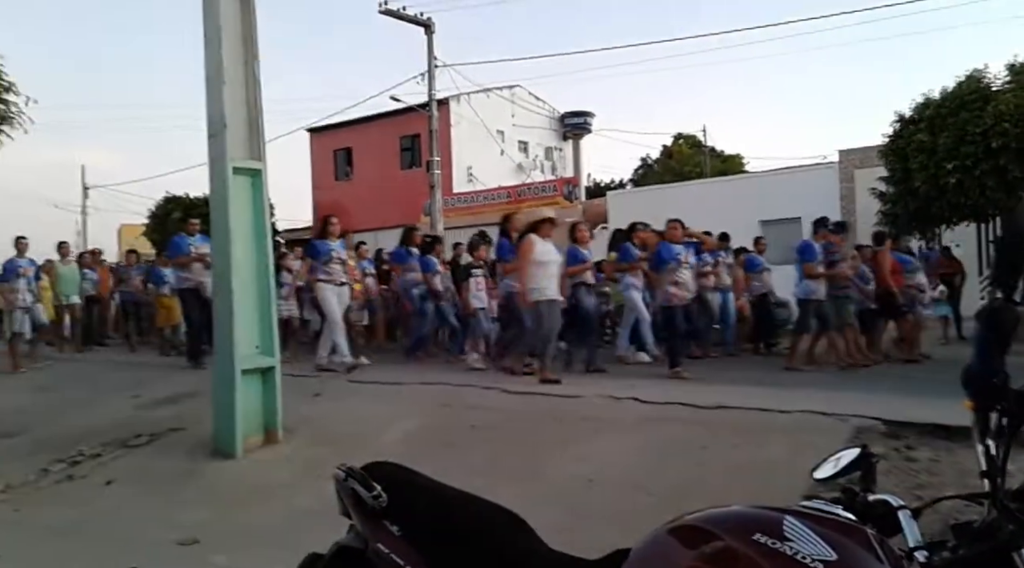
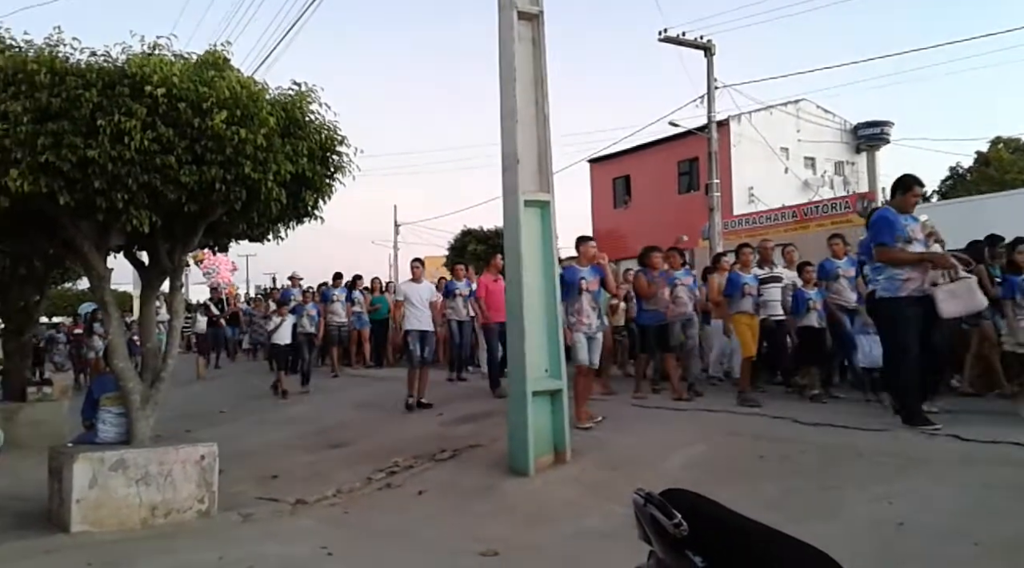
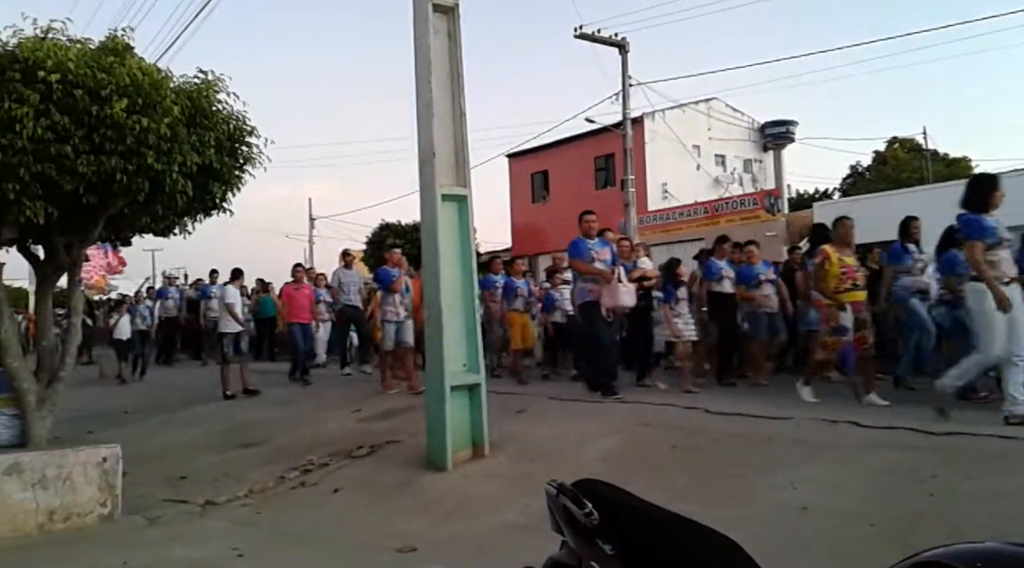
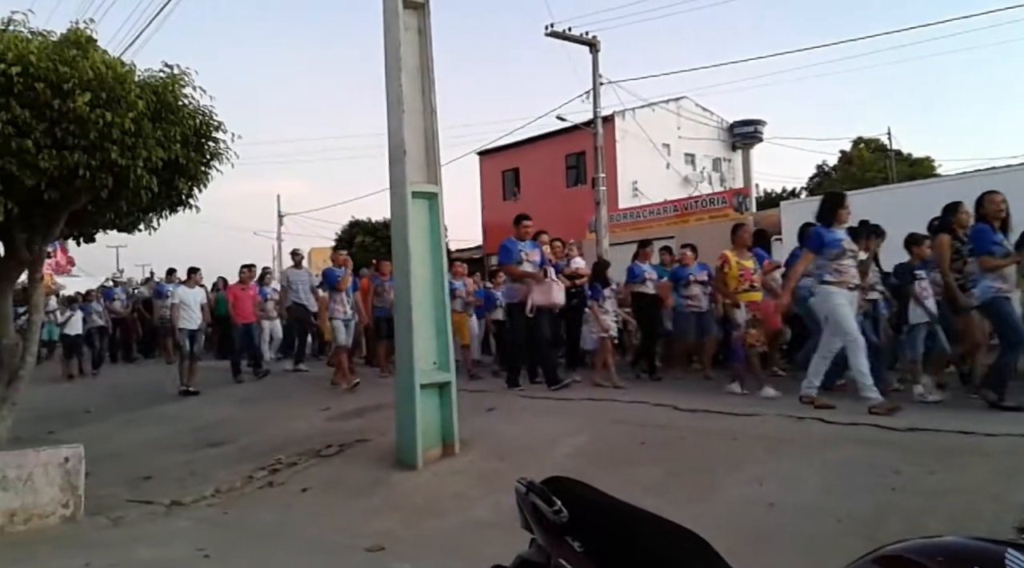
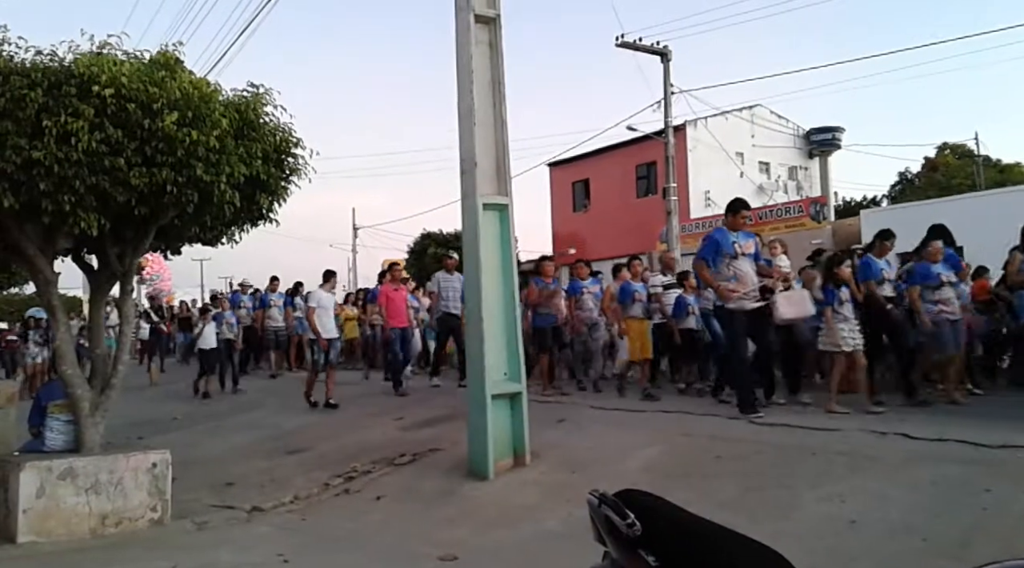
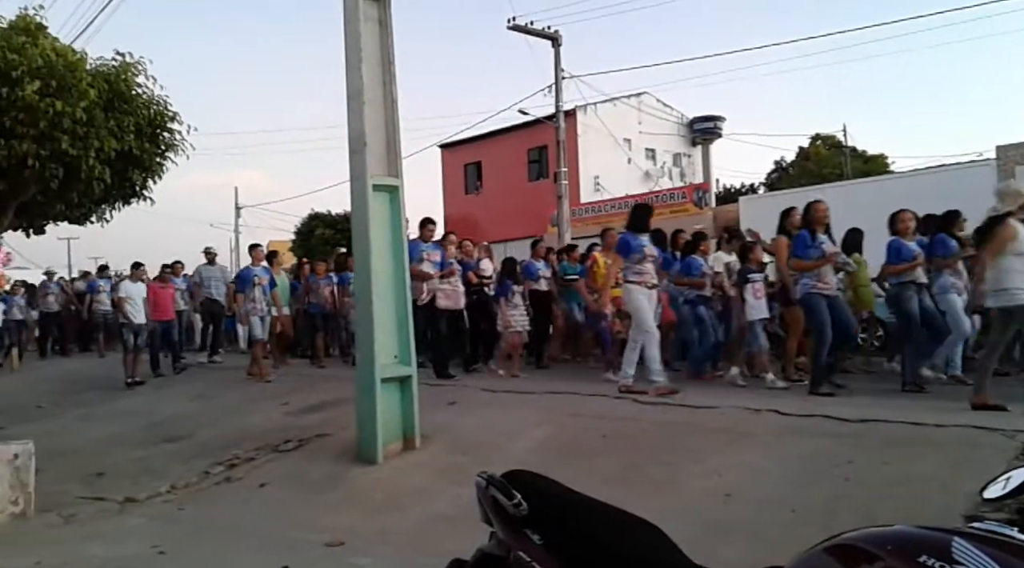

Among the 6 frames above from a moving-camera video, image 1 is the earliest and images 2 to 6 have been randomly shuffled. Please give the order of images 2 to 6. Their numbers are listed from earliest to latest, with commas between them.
6, 4, 3, 5, 2
